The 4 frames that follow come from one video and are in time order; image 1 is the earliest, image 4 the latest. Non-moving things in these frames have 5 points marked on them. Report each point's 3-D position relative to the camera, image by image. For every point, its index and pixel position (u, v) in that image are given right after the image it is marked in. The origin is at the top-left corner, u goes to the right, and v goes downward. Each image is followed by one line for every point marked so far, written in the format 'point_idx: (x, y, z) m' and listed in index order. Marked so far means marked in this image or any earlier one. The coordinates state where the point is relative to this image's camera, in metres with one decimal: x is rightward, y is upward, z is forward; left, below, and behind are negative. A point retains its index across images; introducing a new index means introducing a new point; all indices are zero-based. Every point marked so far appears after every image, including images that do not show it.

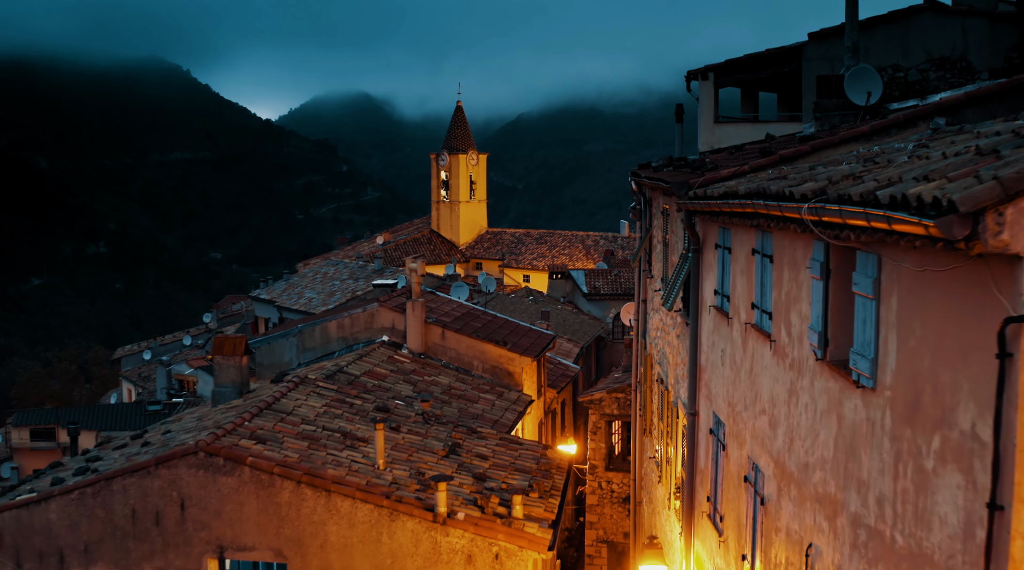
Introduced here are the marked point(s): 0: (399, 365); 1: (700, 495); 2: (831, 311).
0: (-2.2, -1.6, +18.1) m
1: (+1.8, -2.0, +8.6) m
2: (+1.8, -0.1, +5.3) m
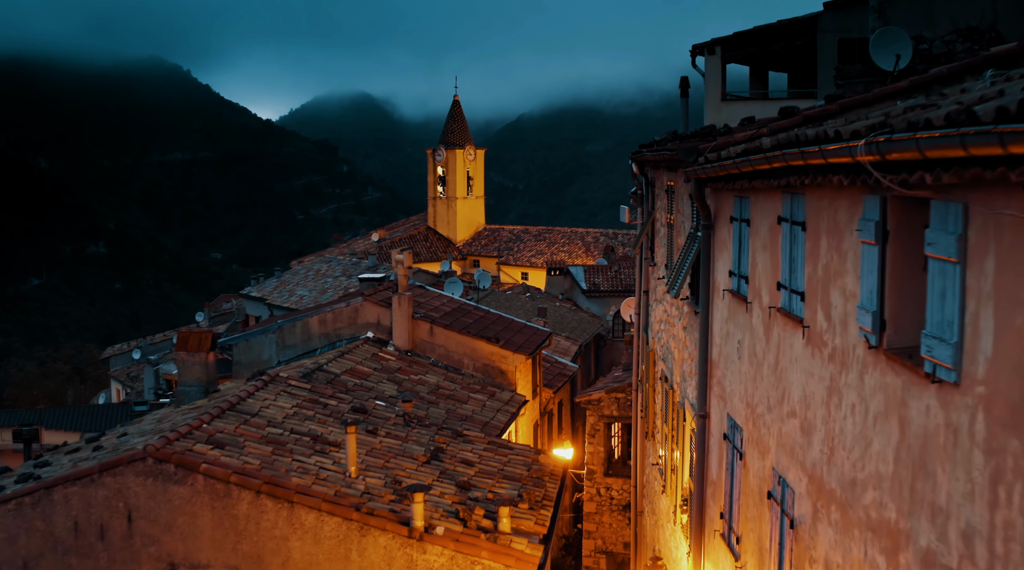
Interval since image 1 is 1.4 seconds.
0: (-2.4, -1.4, +16.9) m
1: (+1.6, -1.8, +7.4) m
2: (+1.7, 0.0, +4.1) m
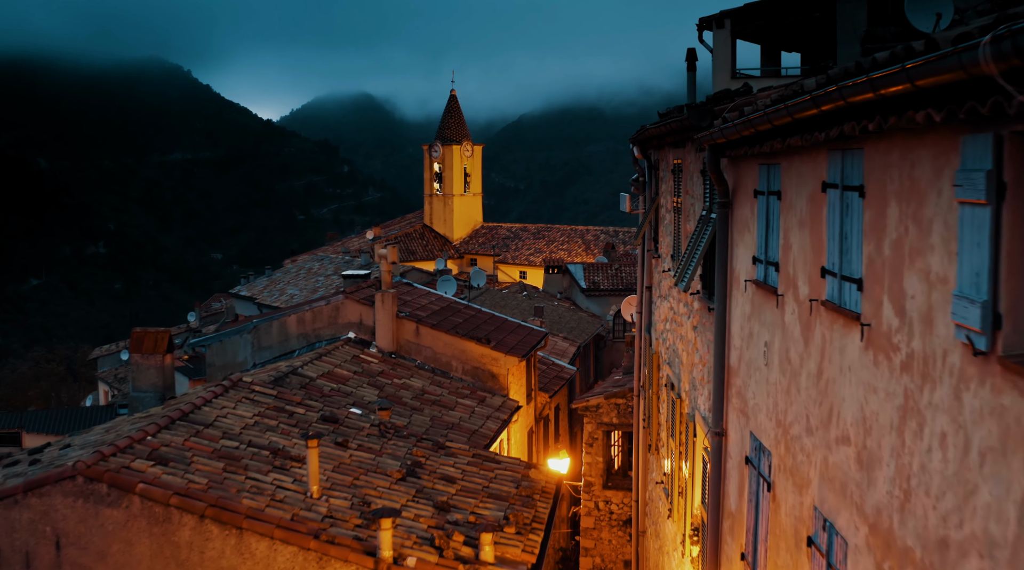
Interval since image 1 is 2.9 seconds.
0: (-2.5, -1.4, +15.6) m
1: (+1.4, -1.8, +6.1) m
2: (+1.5, +0.1, +2.8) m
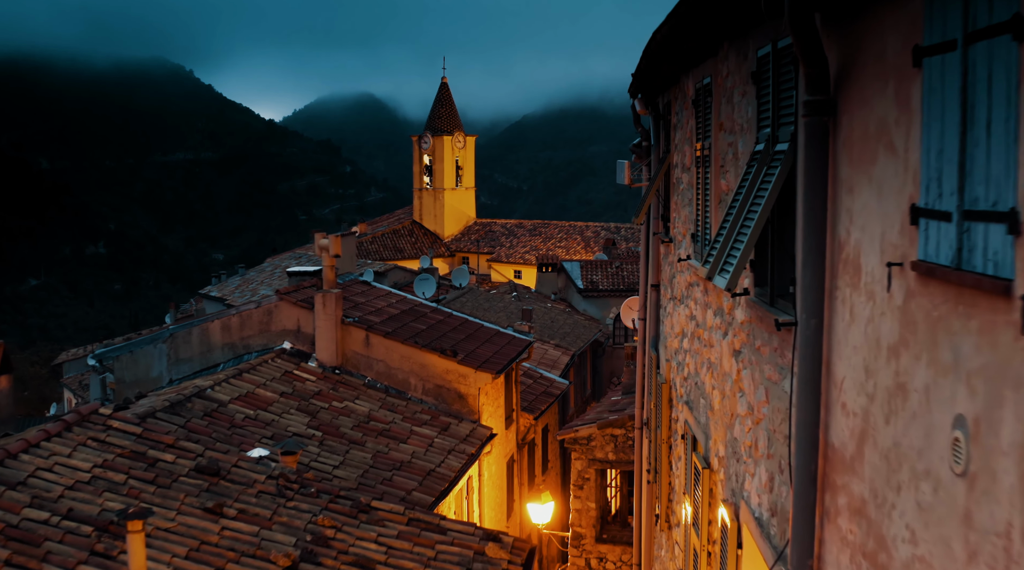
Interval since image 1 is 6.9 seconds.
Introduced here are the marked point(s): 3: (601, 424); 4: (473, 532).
0: (-2.9, -1.4, +12.4) m
1: (+1.0, -1.7, +2.9) m
2: (+1.1, +0.1, -0.4) m
3: (+1.2, -1.8, +11.8) m
4: (-0.3, -2.2, +8.1) m
